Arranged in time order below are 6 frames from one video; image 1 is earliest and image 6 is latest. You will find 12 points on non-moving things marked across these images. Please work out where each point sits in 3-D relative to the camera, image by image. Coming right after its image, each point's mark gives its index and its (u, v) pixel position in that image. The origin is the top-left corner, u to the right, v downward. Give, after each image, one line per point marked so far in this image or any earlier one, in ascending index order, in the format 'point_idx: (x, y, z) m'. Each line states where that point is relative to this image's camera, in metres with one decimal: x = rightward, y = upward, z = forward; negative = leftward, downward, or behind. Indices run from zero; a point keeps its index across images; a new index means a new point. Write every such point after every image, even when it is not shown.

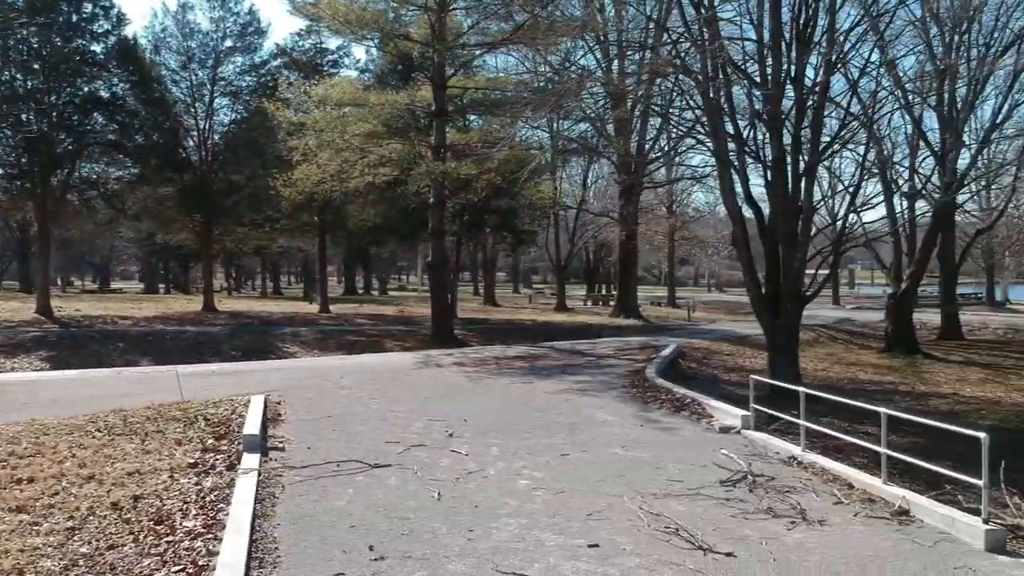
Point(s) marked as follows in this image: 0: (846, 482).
0: (+2.6, -1.5, +6.8) m
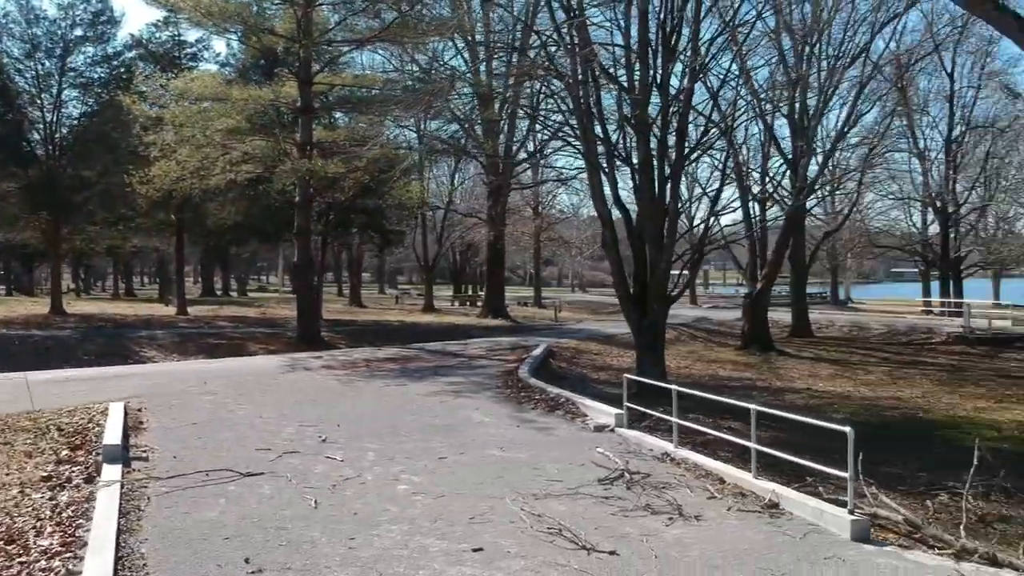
0: (+1.7, -1.5, +7.1) m
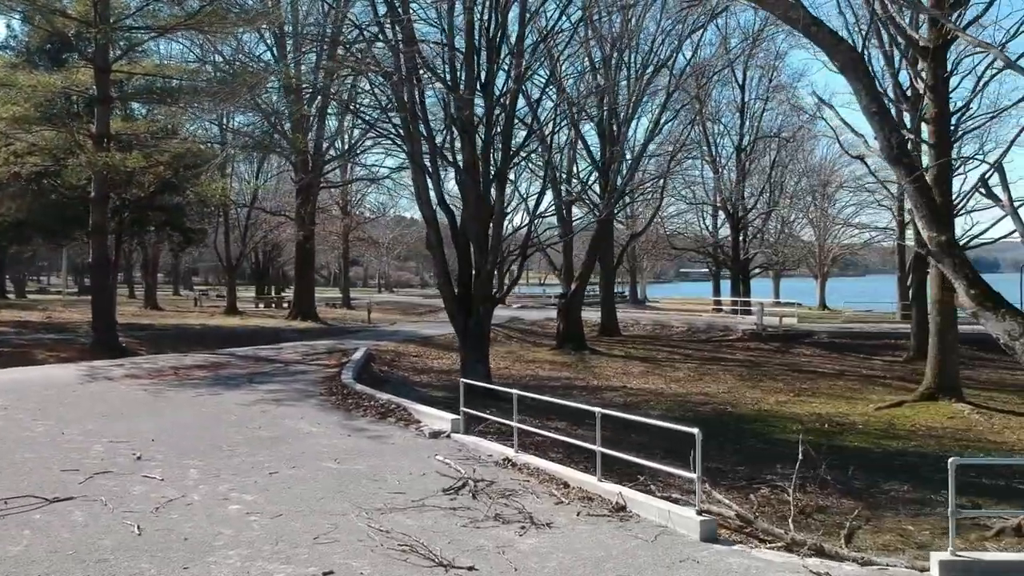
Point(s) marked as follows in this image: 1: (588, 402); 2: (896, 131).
0: (+0.4, -1.6, +7.1) m
1: (+1.2, -1.9, +14.3) m
2: (+3.5, +1.4, +8.0) m
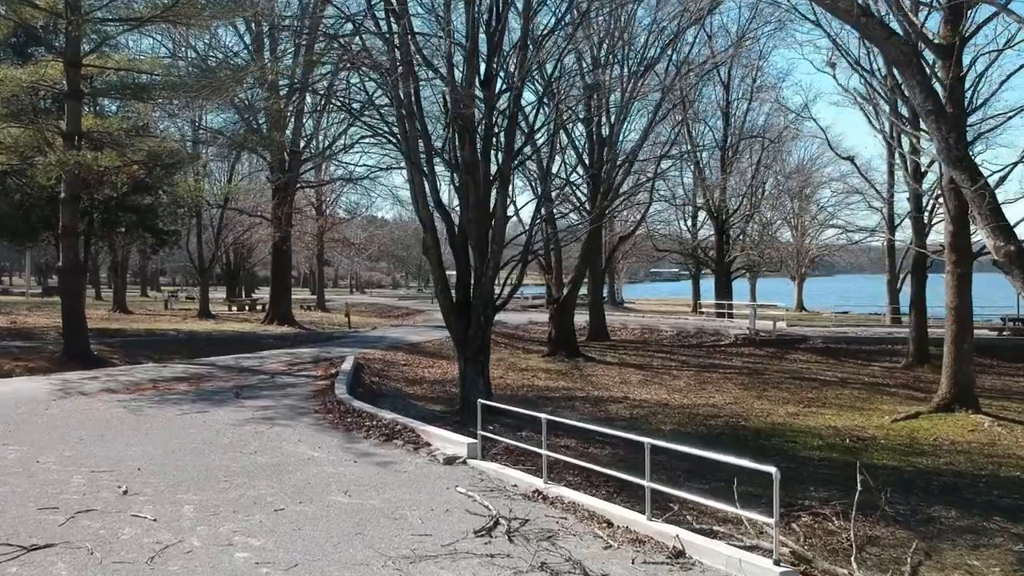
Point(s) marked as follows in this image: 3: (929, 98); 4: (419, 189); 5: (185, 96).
0: (+0.7, -1.7, +6.4) m
1: (+1.3, -2.0, +13.6) m
2: (+3.7, +1.3, +7.4) m
3: (+3.6, +1.6, +7.4) m
4: (-1.4, +1.5, +13.6) m
5: (-6.3, +3.7, +16.7) m
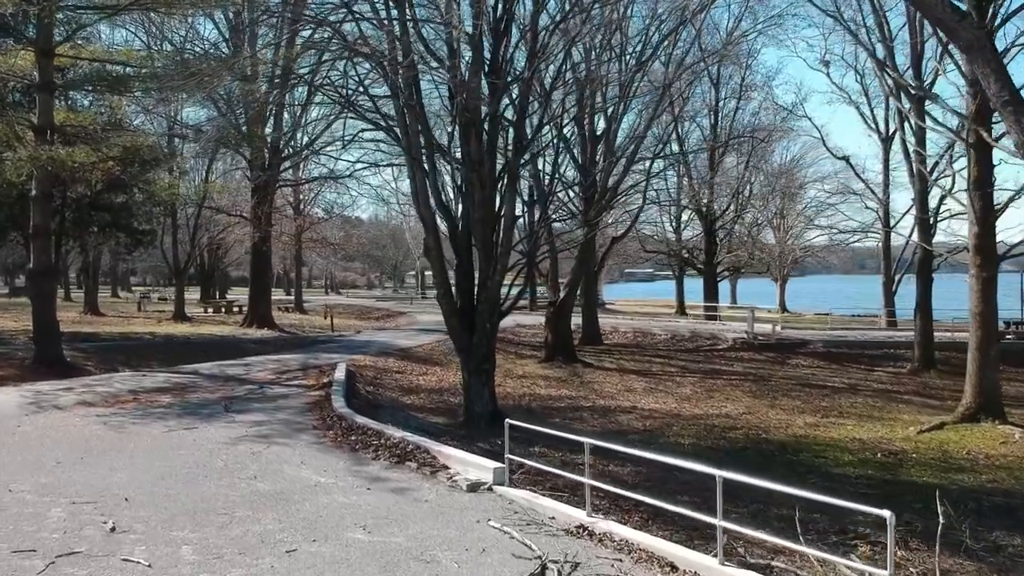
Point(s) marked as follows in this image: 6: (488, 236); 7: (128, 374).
0: (+1.0, -1.7, +5.6) m
1: (+1.4, -2.1, +12.9) m
2: (+4.0, +1.2, +6.8) m
3: (+3.8, +1.5, +6.8) m
4: (-1.3, +1.5, +12.8) m
5: (-6.3, +3.6, +15.8) m
6: (-0.3, +0.7, +12.7) m
7: (-6.7, -1.5, +15.3) m
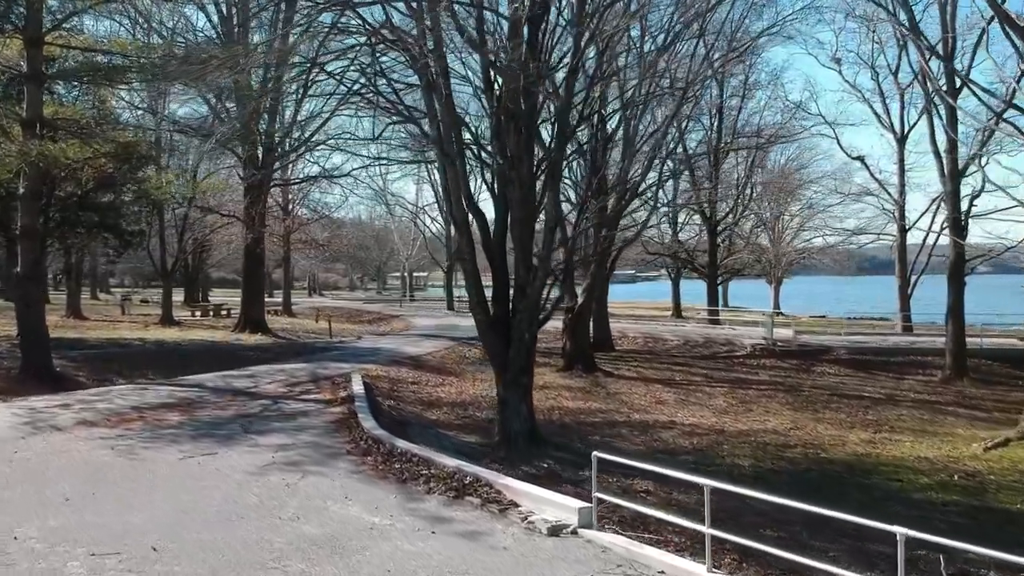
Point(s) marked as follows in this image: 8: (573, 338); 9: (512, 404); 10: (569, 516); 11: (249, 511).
0: (+1.7, -1.8, +4.7) m
1: (+1.9, -2.2, +12.0) m
2: (+4.7, +1.1, +5.9) m
3: (+4.5, +1.4, +5.9) m
4: (-0.8, +1.4, +11.8) m
5: (-5.8, +3.5, +14.7) m
6: (+0.2, +0.6, +11.7) m
7: (-6.2, -1.6, +14.2) m
8: (+1.3, -1.1, +19.7) m
9: (0.0, -1.5, +11.6) m
10: (+0.4, -1.7, +6.6) m
11: (-2.1, -1.8, +7.1) m
